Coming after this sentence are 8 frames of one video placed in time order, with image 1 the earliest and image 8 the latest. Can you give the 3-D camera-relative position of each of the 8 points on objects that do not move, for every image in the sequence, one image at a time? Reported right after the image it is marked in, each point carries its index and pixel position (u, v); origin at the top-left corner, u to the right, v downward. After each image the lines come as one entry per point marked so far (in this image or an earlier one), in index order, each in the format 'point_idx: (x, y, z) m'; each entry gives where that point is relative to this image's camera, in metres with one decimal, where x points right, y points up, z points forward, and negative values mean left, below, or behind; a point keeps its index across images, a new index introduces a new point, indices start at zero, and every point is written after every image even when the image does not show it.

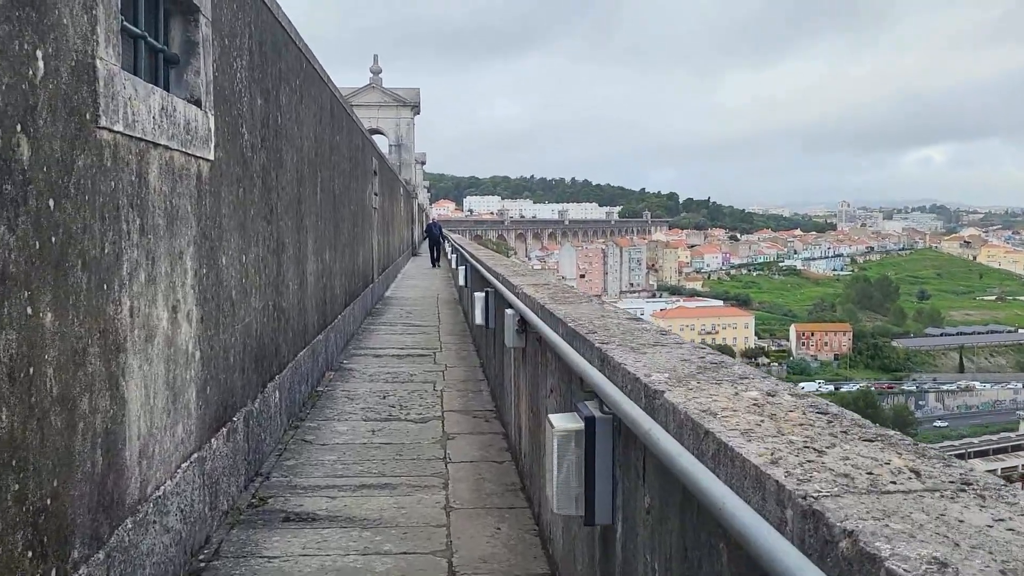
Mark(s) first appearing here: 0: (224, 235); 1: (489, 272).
0: (-1.0, +0.2, +3.2) m
1: (-0.2, +0.1, +5.7) m
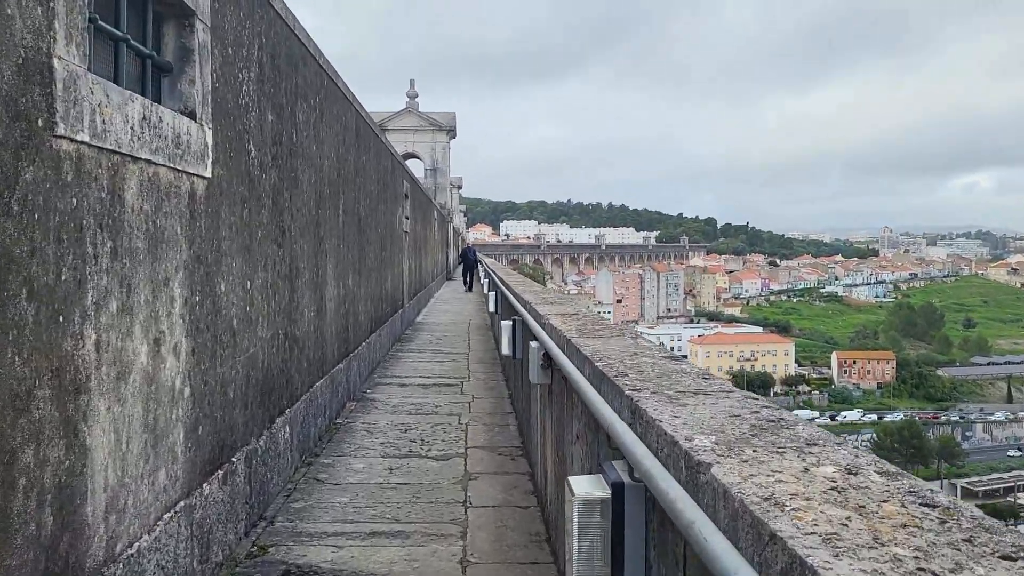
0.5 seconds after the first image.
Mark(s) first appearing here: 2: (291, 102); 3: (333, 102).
0: (-1.0, +0.1, +2.9) m
1: (0.0, -0.1, +5.4) m
2: (-1.0, +0.8, +4.0) m
3: (-1.1, +1.1, +5.2) m
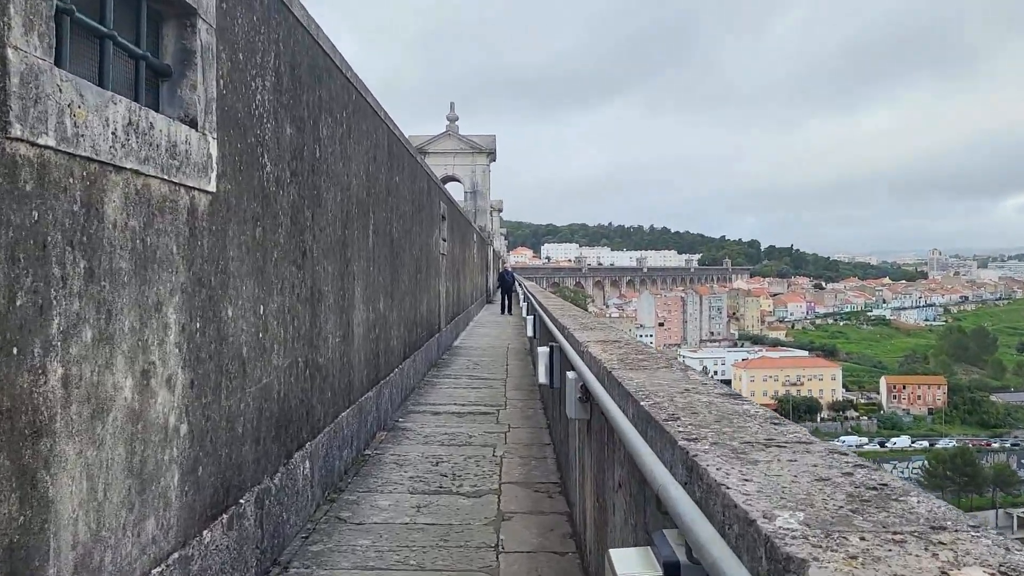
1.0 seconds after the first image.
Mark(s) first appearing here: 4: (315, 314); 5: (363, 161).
0: (-0.9, 0.0, +2.7) m
1: (+0.2, -0.2, +5.1) m
2: (-0.9, +0.7, +3.8) m
3: (-0.9, +1.0, +5.0) m
4: (-0.9, -0.1, +3.8) m
5: (-0.9, +0.7, +5.1) m
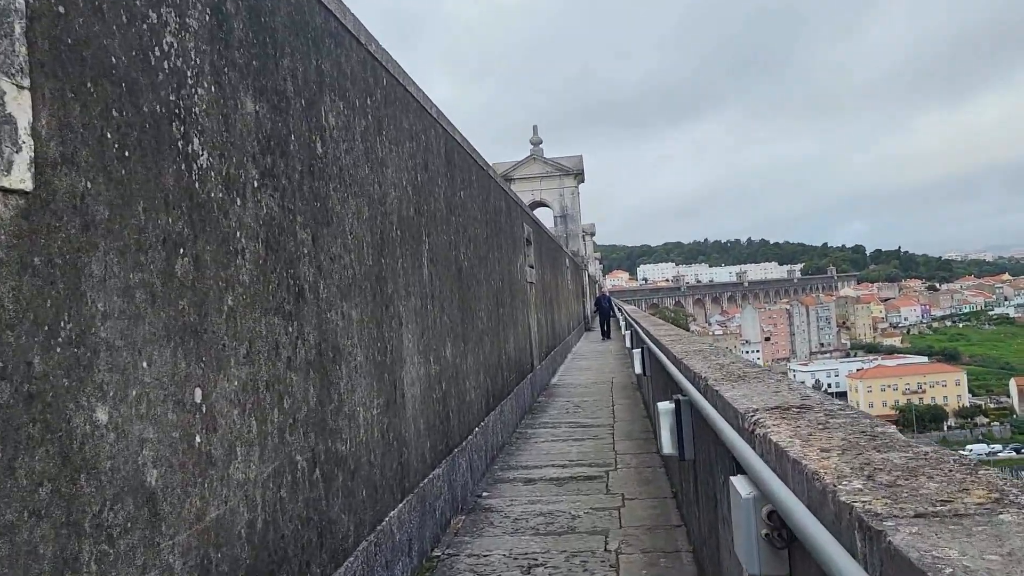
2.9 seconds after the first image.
0: (-0.7, -0.1, +1.5) m
1: (+0.7, -0.3, +3.7) m
2: (-0.6, +0.6, +2.6) m
3: (-0.5, +0.8, +3.8) m
4: (-0.5, -0.3, +2.6) m
5: (-0.5, +0.5, +3.9) m
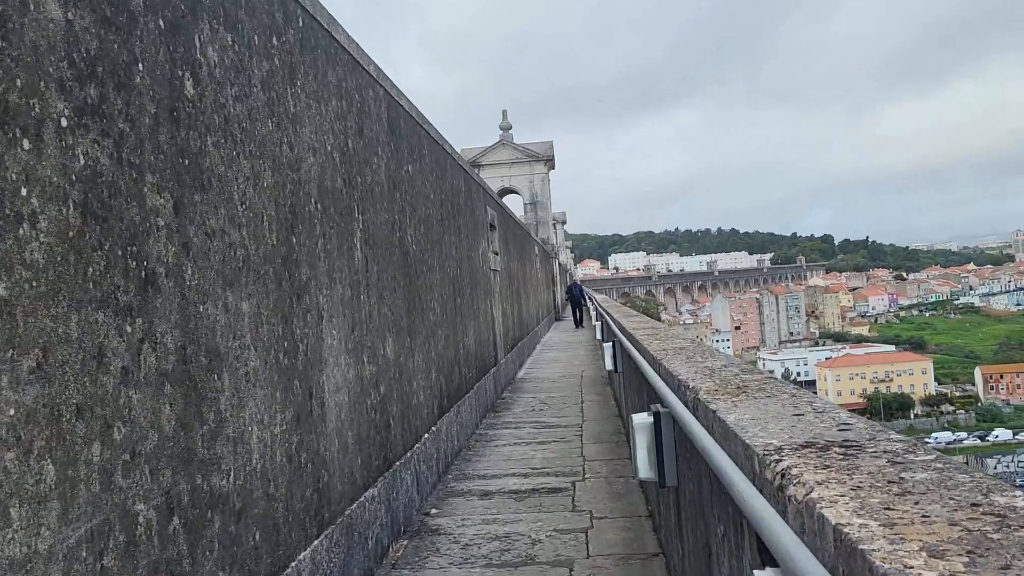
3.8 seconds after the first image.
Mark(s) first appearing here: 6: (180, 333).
0: (-0.8, -0.1, +0.8) m
1: (+0.5, -0.3, +3.1) m
2: (-0.8, +0.6, +2.0) m
3: (-0.7, +0.8, +3.2) m
4: (-0.7, -0.2, +2.0) m
5: (-0.7, +0.6, +3.2) m
6: (-0.7, -0.1, +1.9) m
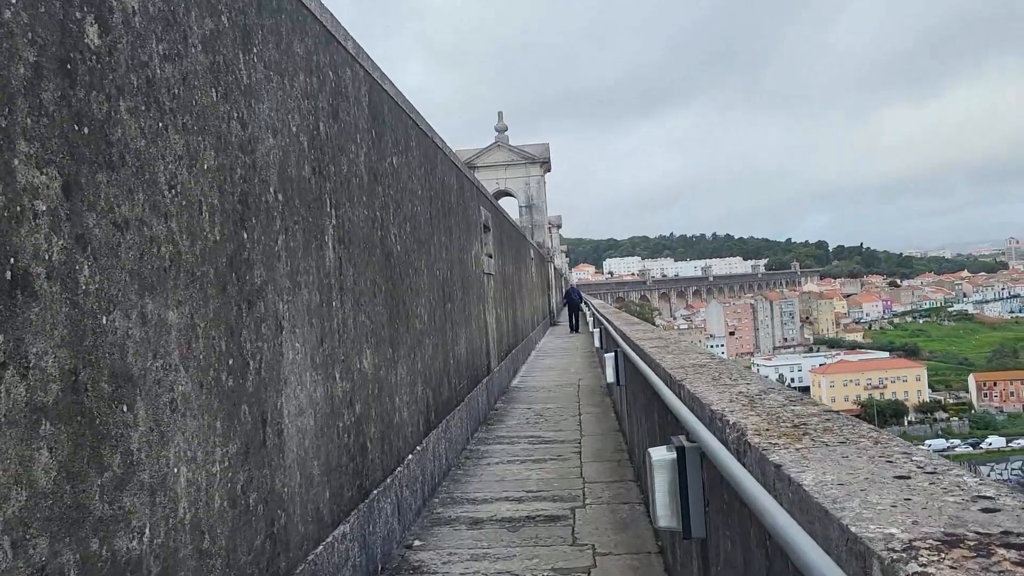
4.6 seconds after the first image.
0: (-0.8, -0.1, +0.4) m
1: (+0.5, -0.3, +2.7) m
2: (-0.8, +0.6, +1.5) m
3: (-0.7, +0.8, +2.7) m
4: (-0.7, -0.3, +1.5) m
5: (-0.7, +0.6, +2.8) m
6: (-0.7, -0.1, +1.5) m
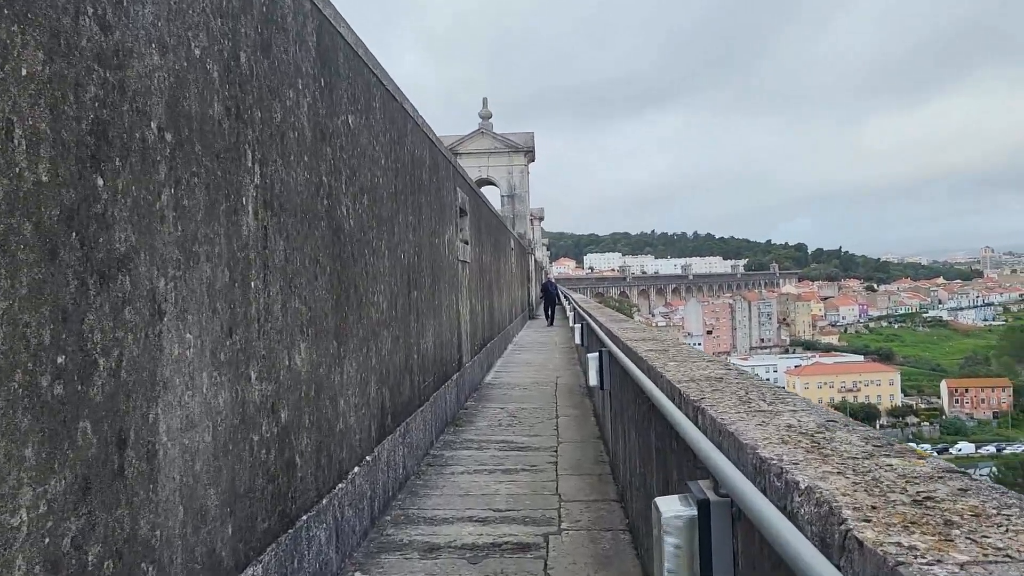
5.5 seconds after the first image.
0: (-0.8, -0.1, -0.3) m
1: (+0.4, -0.3, +2.1) m
2: (-0.8, +0.7, +0.9) m
3: (-0.7, +0.9, +2.0) m
4: (-0.8, -0.2, +0.9) m
5: (-0.7, +0.6, +2.1) m
6: (-0.8, -0.1, +0.8) m
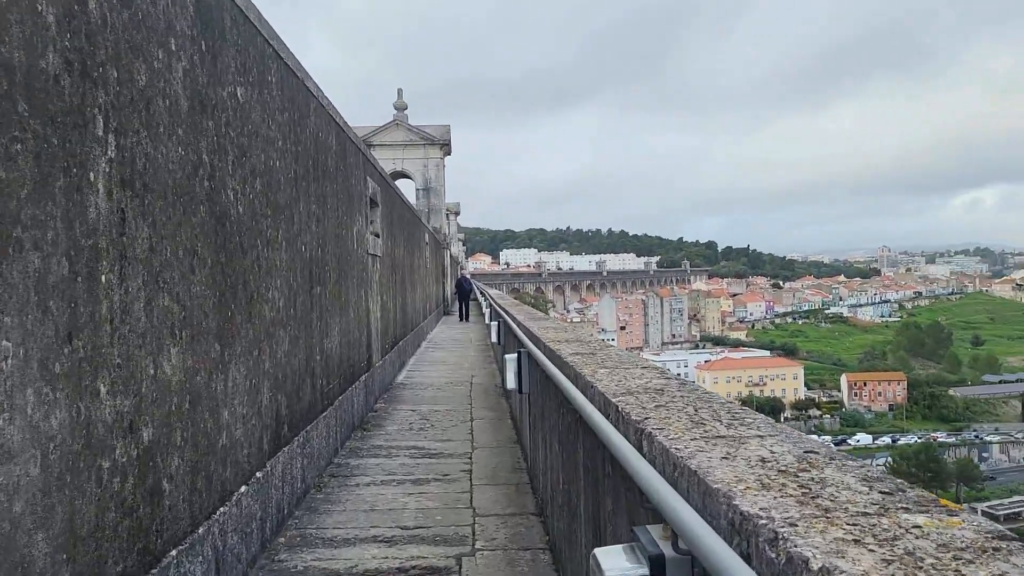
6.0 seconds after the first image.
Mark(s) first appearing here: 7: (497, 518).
0: (-0.8, -0.1, -0.7) m
1: (+0.2, -0.3, +1.7) m
2: (-0.9, +0.7, +0.4) m
3: (-0.9, +0.9, +1.6) m
4: (-0.8, -0.2, +0.4) m
5: (-0.9, +0.6, +1.7) m
6: (-0.8, -0.1, +0.4) m
7: (-0.1, -1.0, +3.9) m
